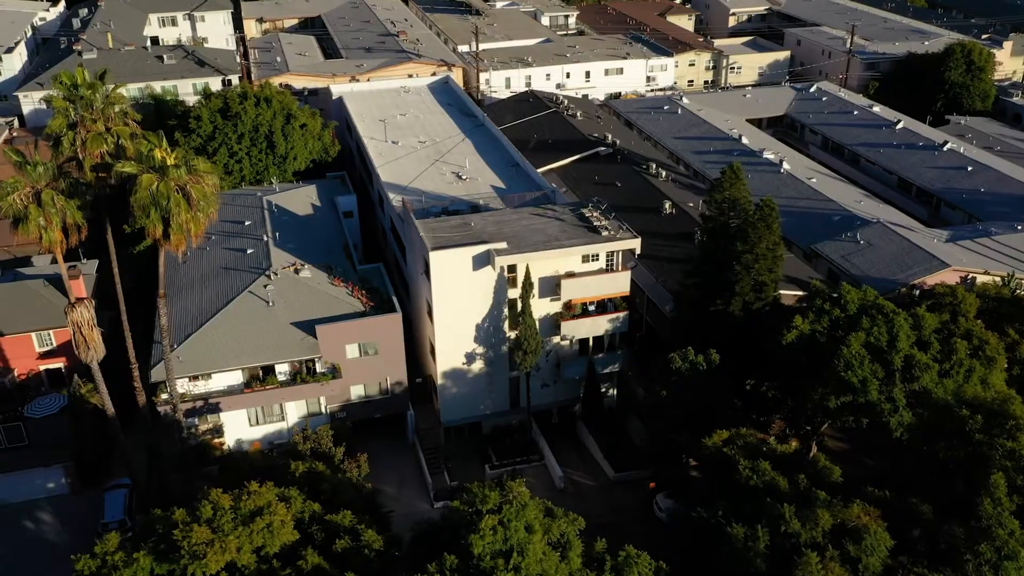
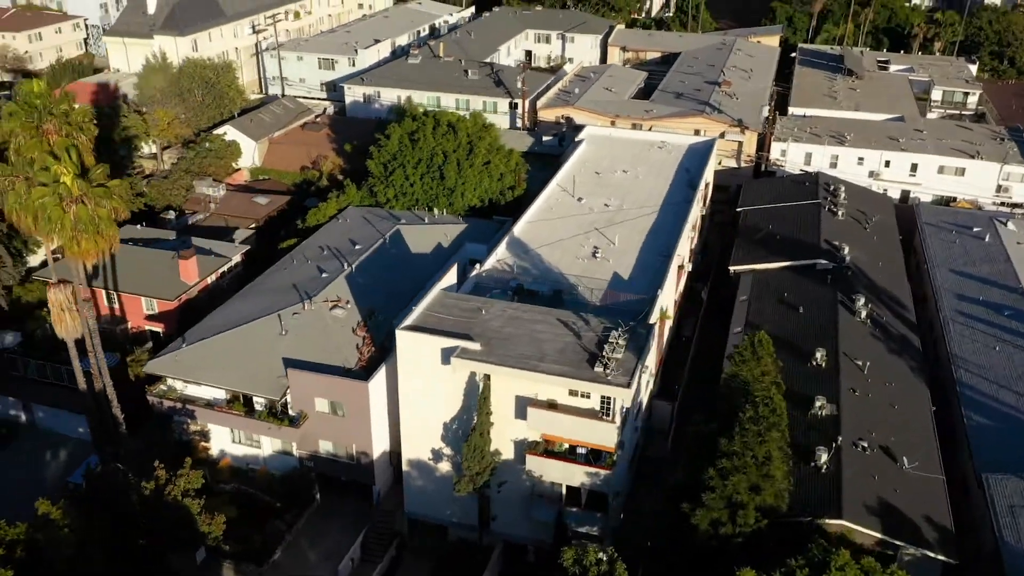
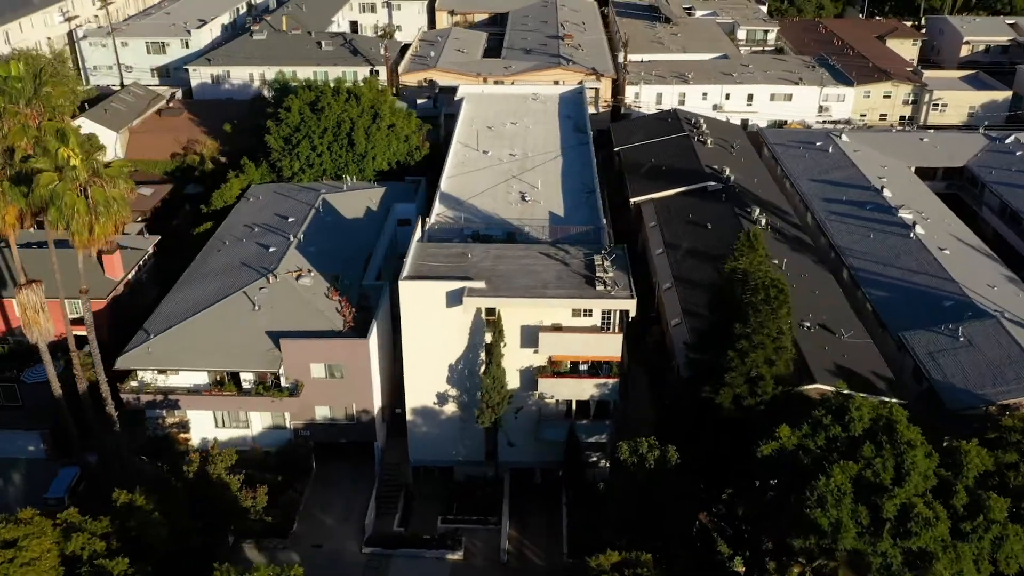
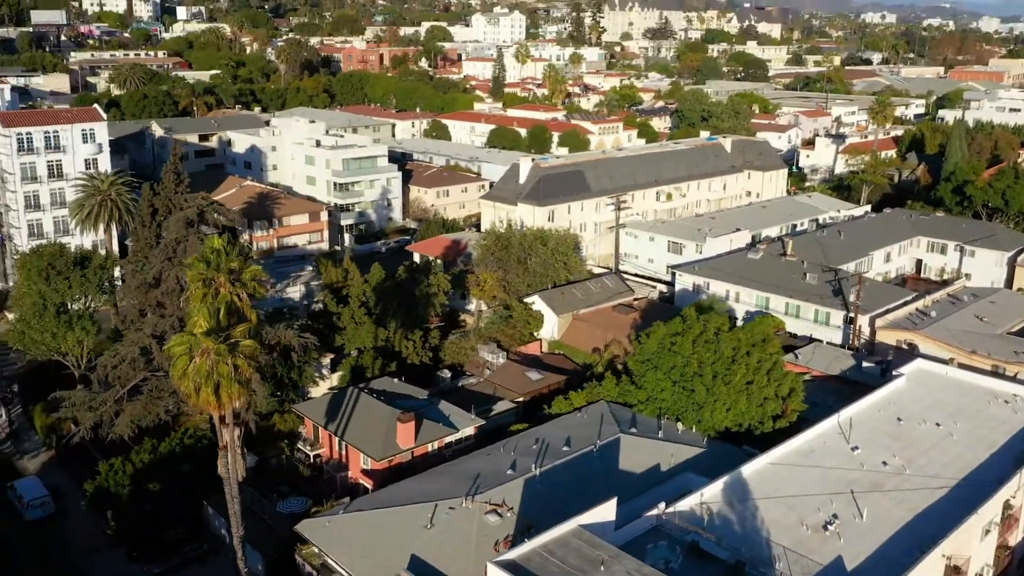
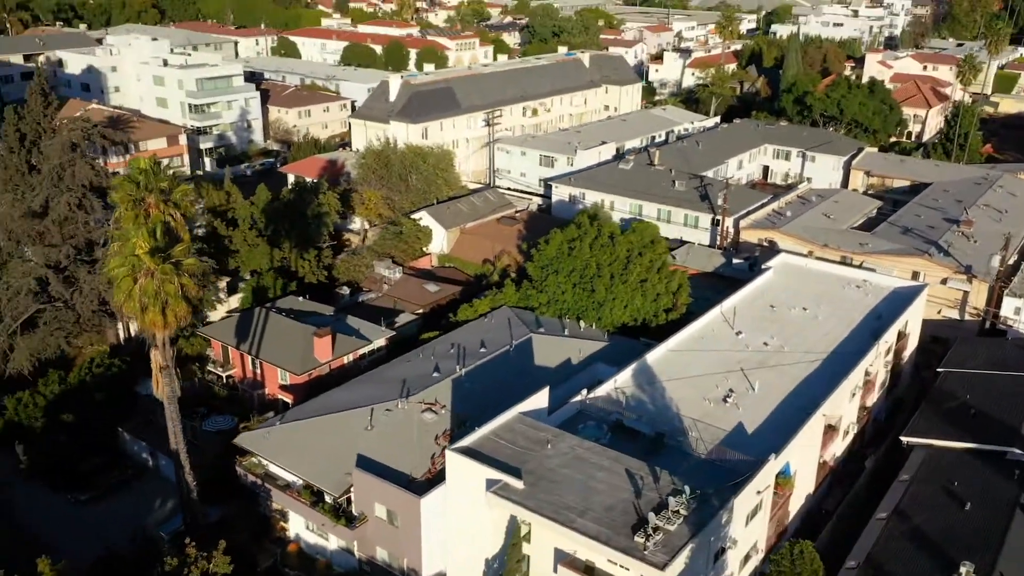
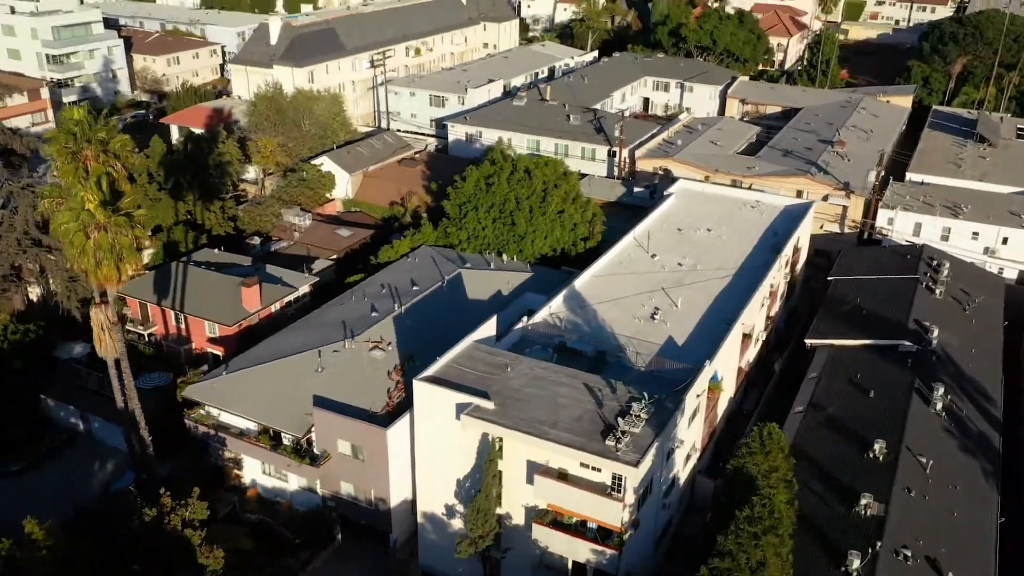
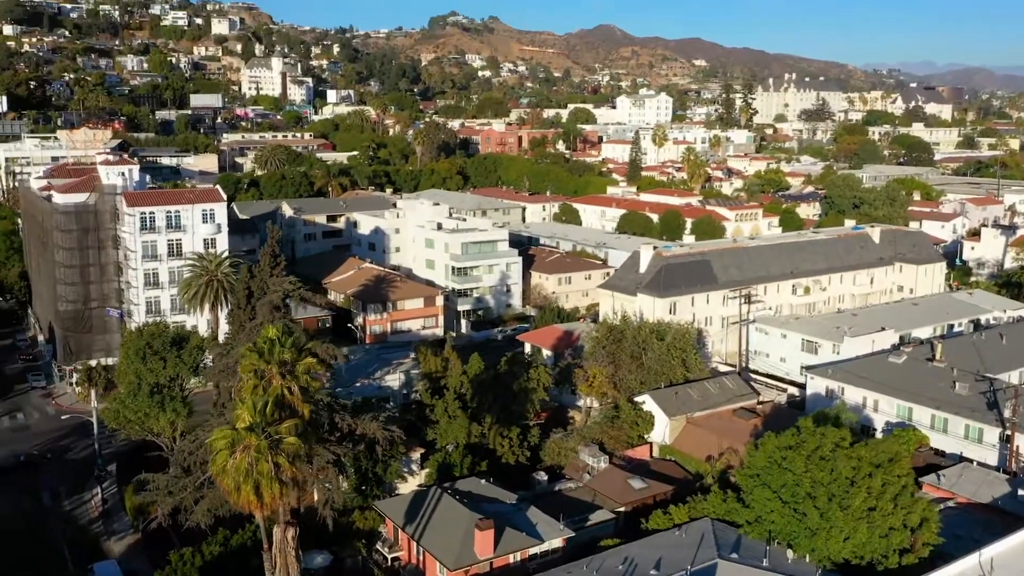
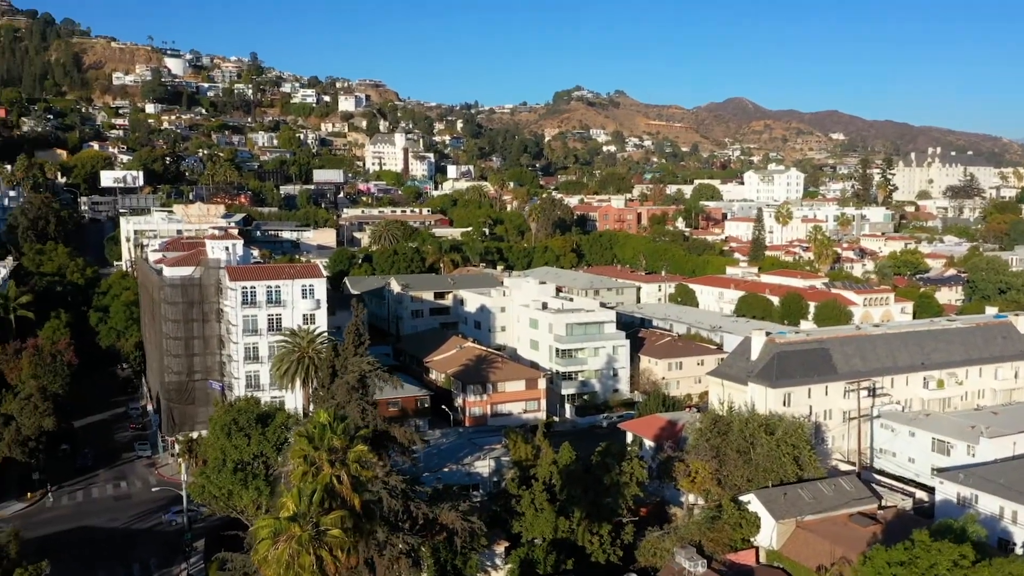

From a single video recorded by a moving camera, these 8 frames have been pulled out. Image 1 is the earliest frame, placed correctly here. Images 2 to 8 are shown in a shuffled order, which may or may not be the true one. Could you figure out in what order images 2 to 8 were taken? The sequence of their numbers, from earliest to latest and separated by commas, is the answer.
3, 2, 6, 5, 4, 7, 8
